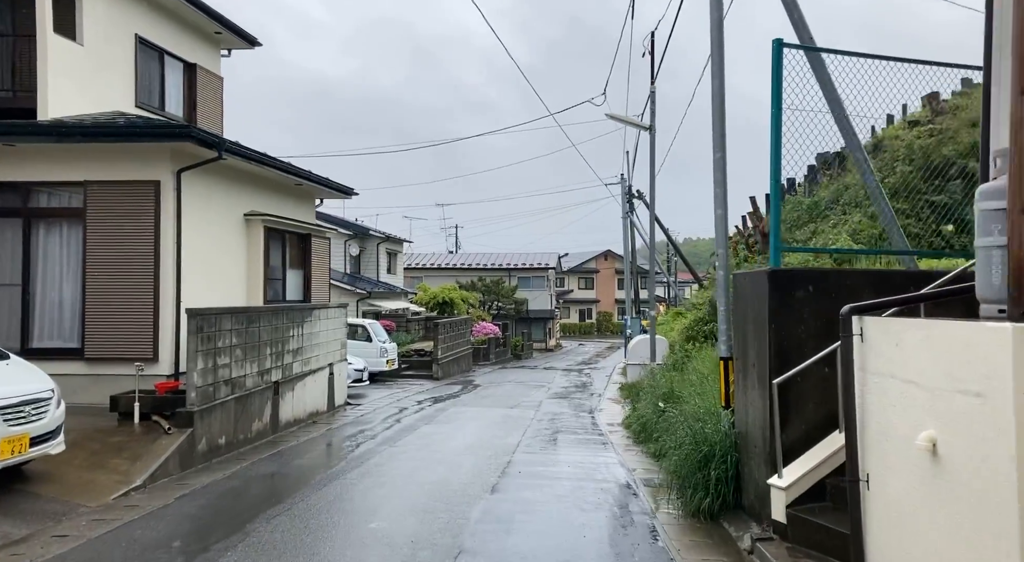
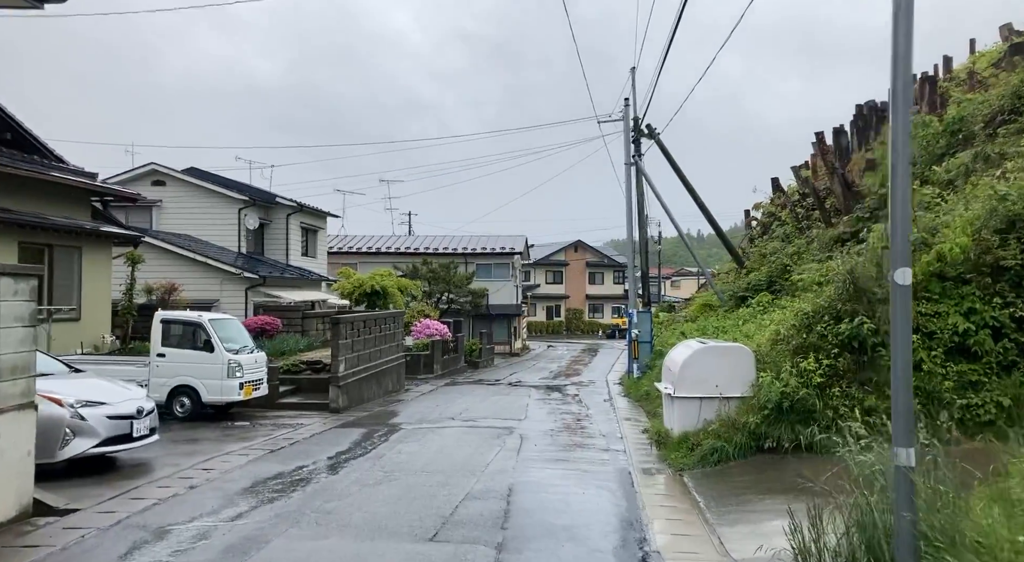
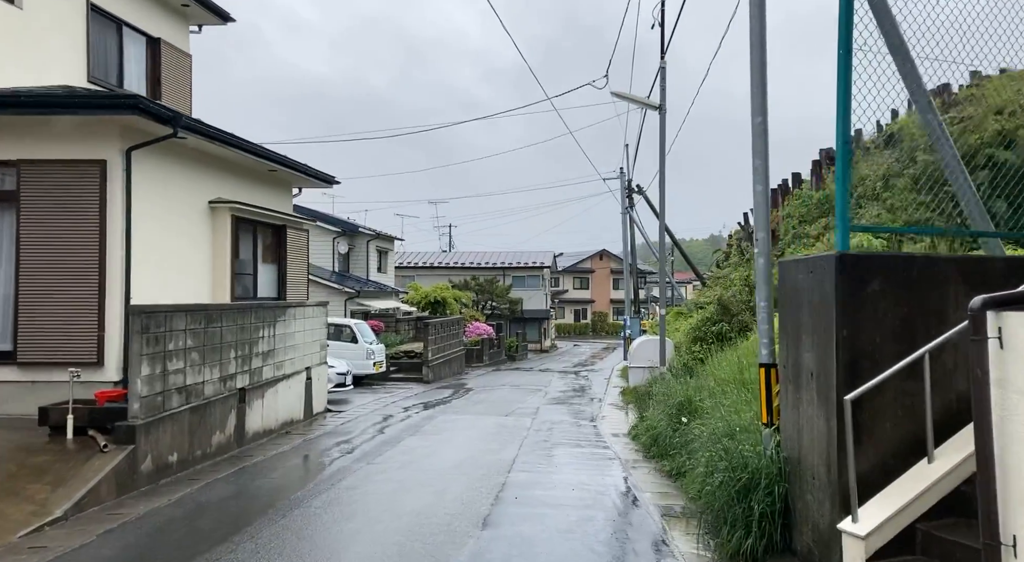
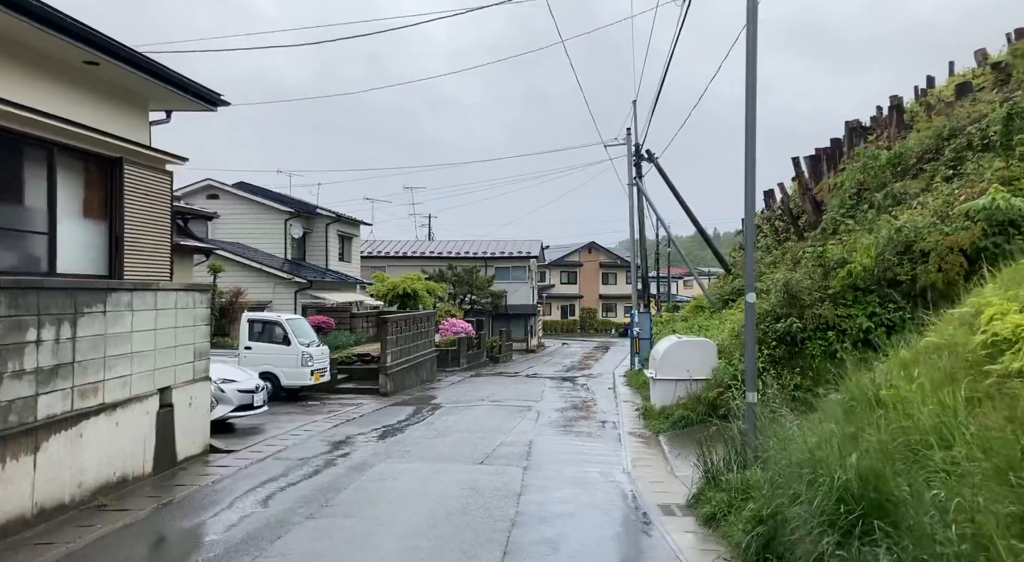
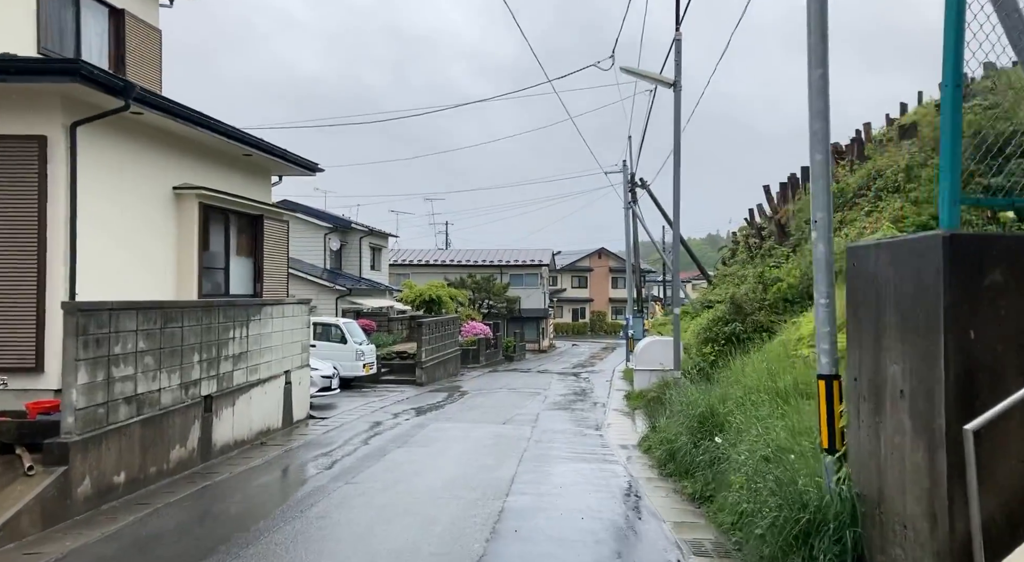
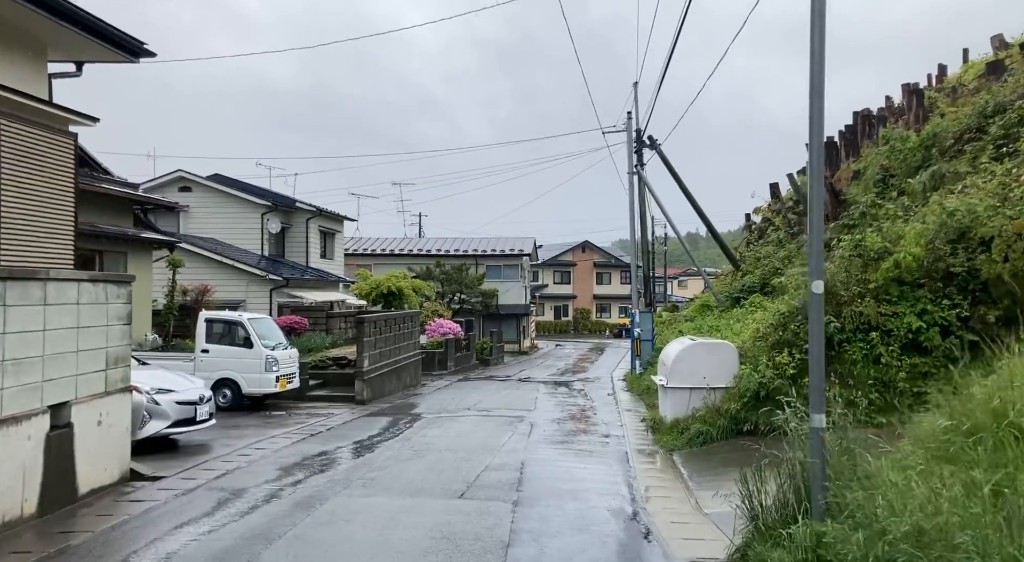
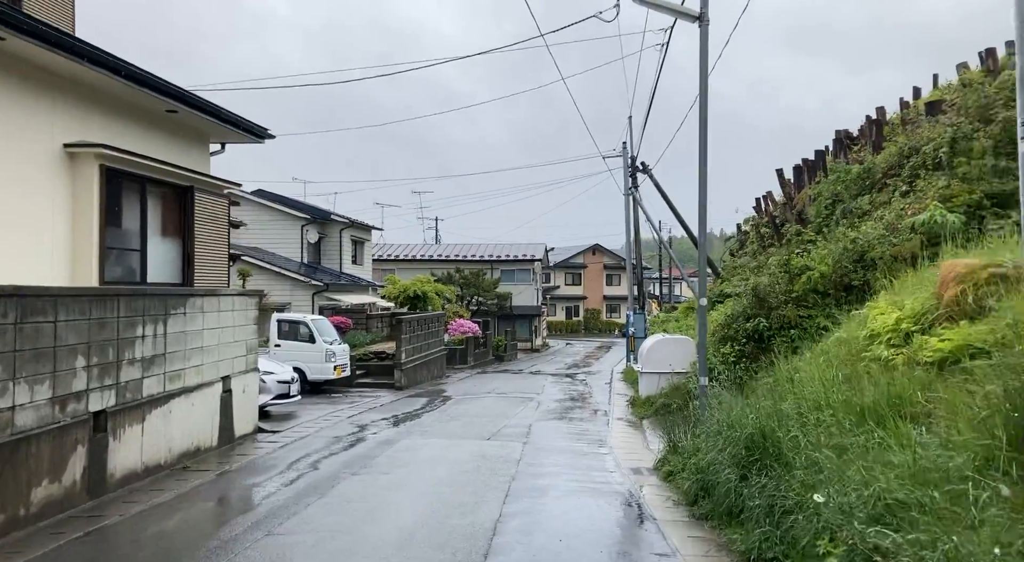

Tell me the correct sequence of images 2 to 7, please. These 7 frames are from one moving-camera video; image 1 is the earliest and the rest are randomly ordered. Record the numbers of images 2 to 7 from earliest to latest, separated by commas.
3, 5, 7, 4, 6, 2
